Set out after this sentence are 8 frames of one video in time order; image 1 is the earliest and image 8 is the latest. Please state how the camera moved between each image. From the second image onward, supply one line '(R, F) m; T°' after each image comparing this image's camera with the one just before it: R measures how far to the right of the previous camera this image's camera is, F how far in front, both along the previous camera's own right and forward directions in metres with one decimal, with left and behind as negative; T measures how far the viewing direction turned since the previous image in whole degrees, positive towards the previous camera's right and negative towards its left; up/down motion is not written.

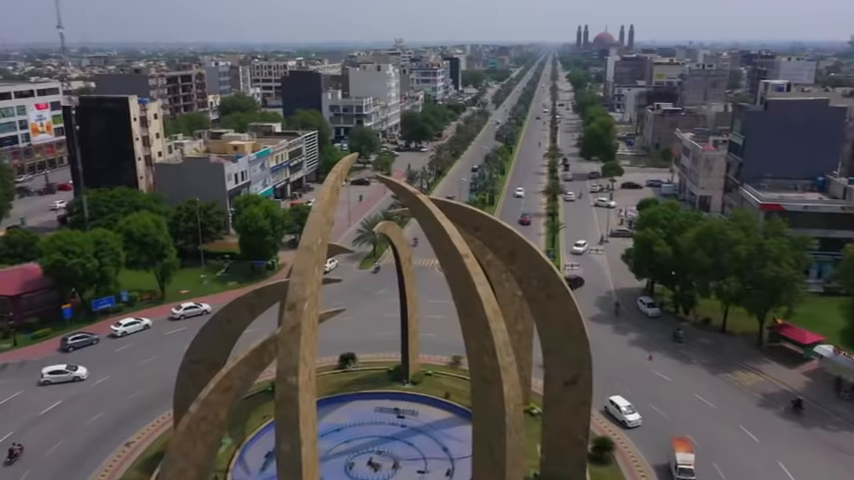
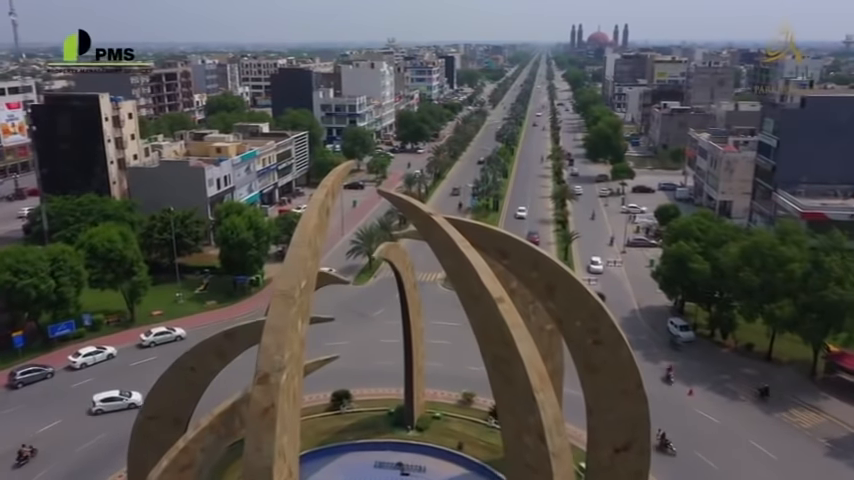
(-0.5, +4.8) m; +1°
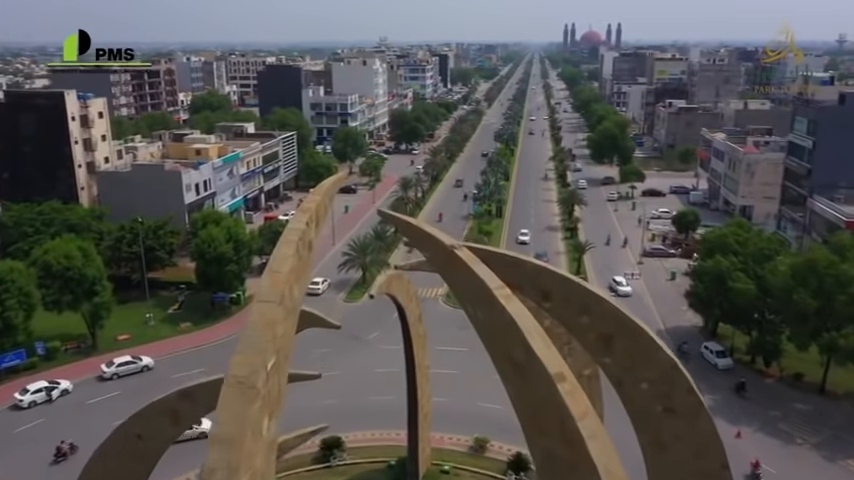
(-0.4, +4.4) m; +1°
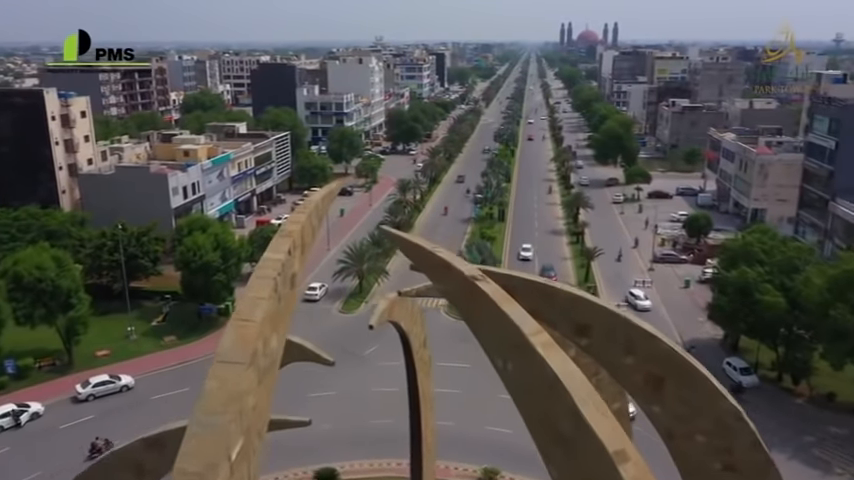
(-0.2, +2.3) m; 0°
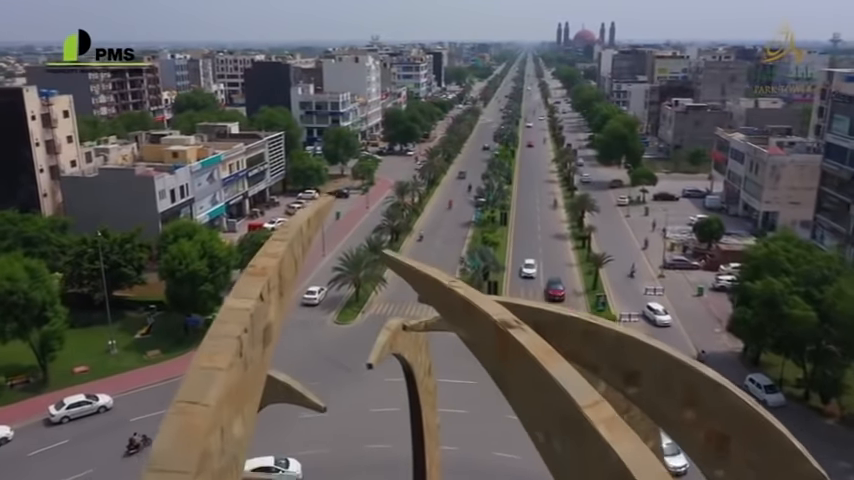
(-0.2, +2.1) m; 0°
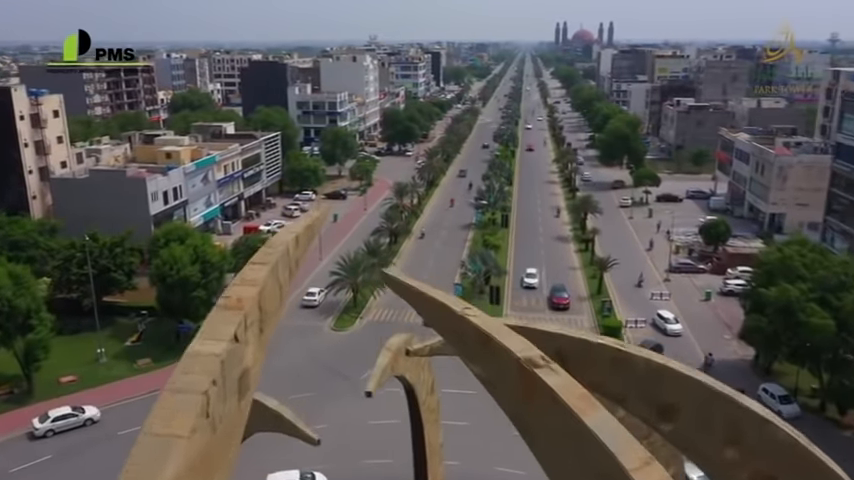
(-0.1, +1.1) m; 0°
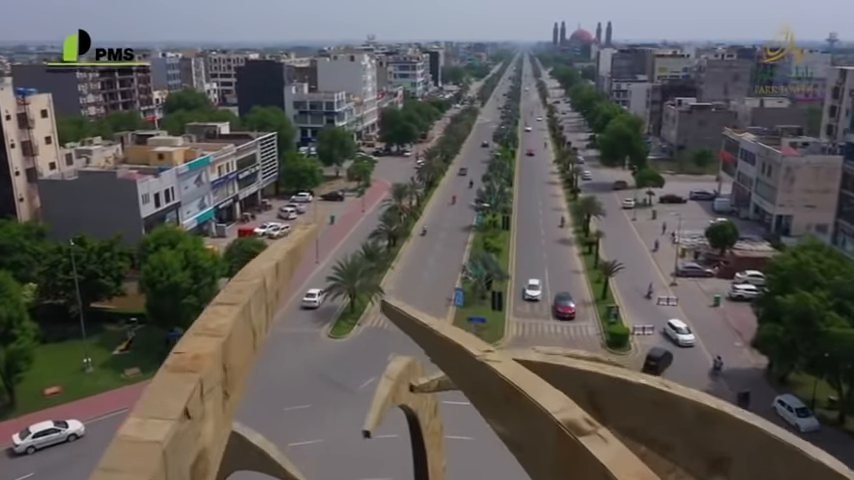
(-0.1, +1.2) m; 0°
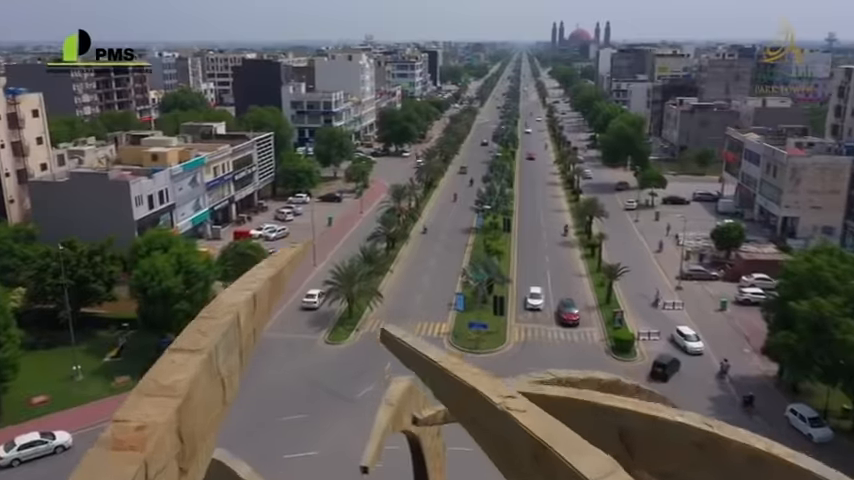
(-0.1, +0.9) m; 0°
